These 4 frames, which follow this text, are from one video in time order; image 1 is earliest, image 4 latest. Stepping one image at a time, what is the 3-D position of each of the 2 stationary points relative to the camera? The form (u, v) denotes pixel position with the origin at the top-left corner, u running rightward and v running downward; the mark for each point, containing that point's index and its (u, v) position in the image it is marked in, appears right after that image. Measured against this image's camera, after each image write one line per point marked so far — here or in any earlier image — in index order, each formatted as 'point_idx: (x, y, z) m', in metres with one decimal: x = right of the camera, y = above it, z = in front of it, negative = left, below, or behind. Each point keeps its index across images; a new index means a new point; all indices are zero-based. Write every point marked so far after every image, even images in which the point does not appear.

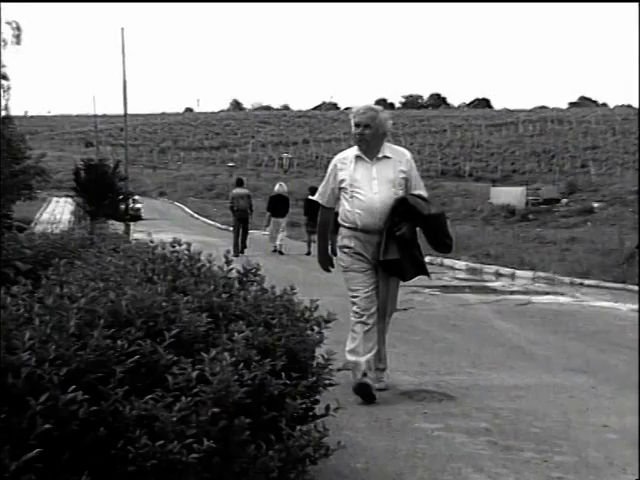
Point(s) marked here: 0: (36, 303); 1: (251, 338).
0: (-0.6, -0.1, +2.9) m
1: (-0.2, -0.2, +3.0) m
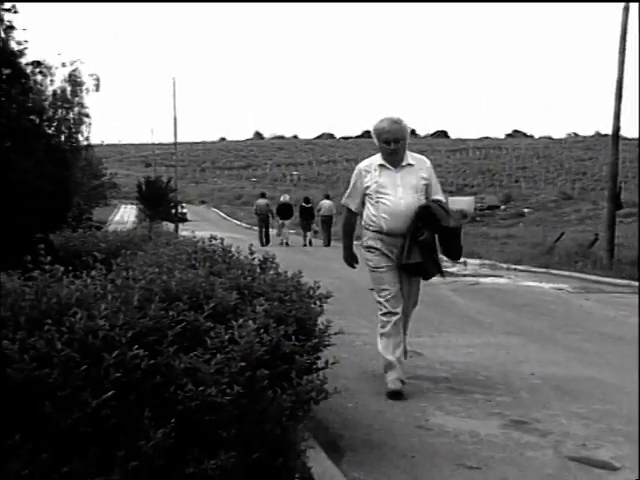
0: (-0.6, -0.1, +3.9) m
1: (-0.1, -0.2, +3.9) m
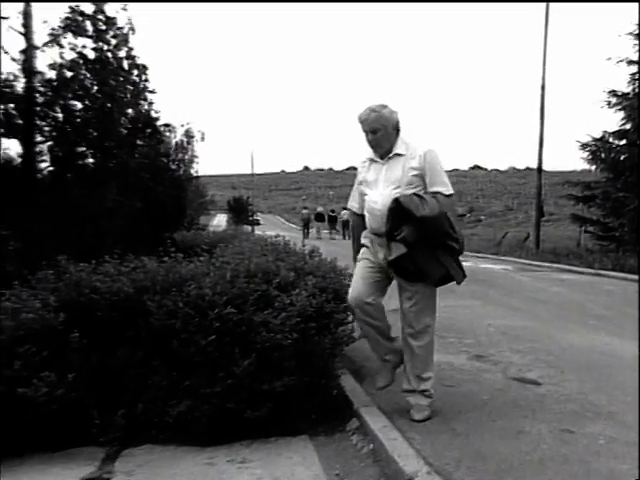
0: (-0.5, -0.1, +5.8) m
1: (0.0, -0.2, +5.9) m
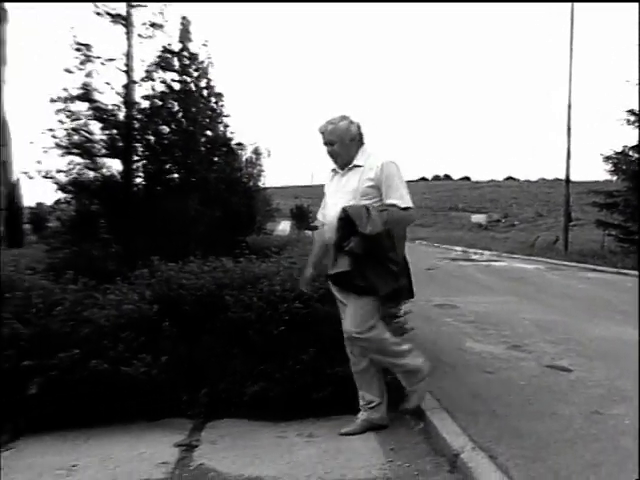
0: (-0.2, -0.1, +6.5) m
1: (+0.2, -0.2, +6.6) m
